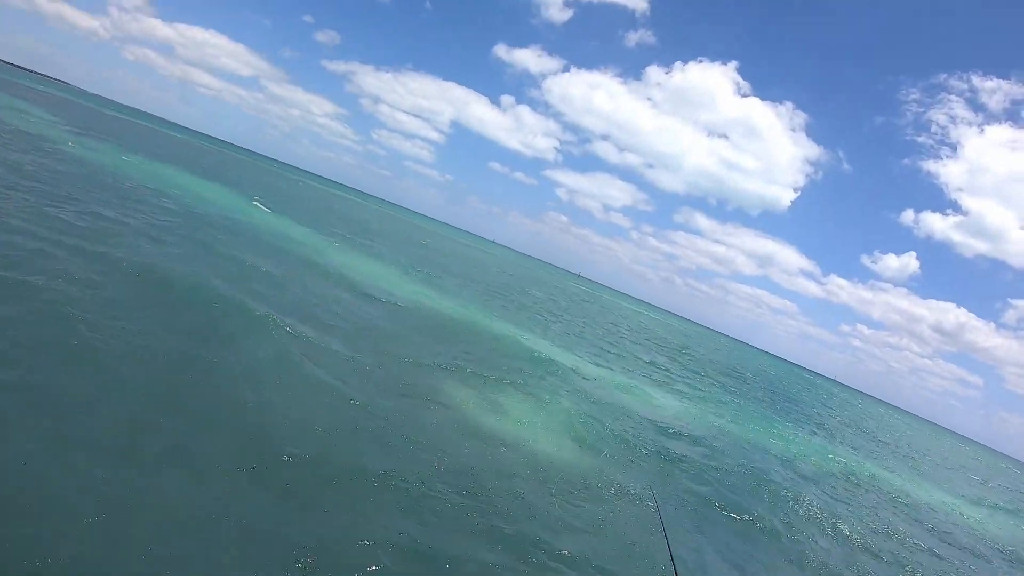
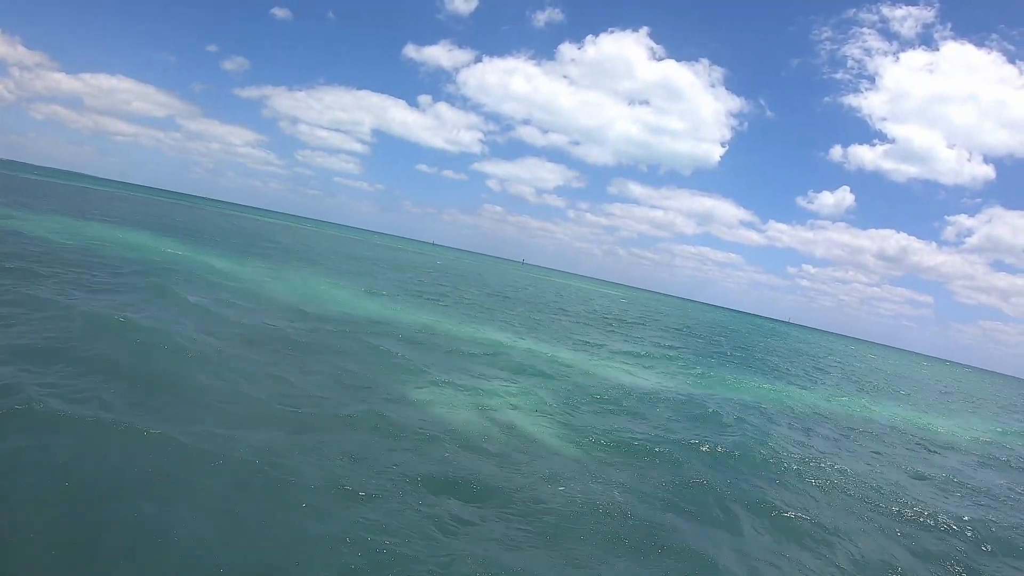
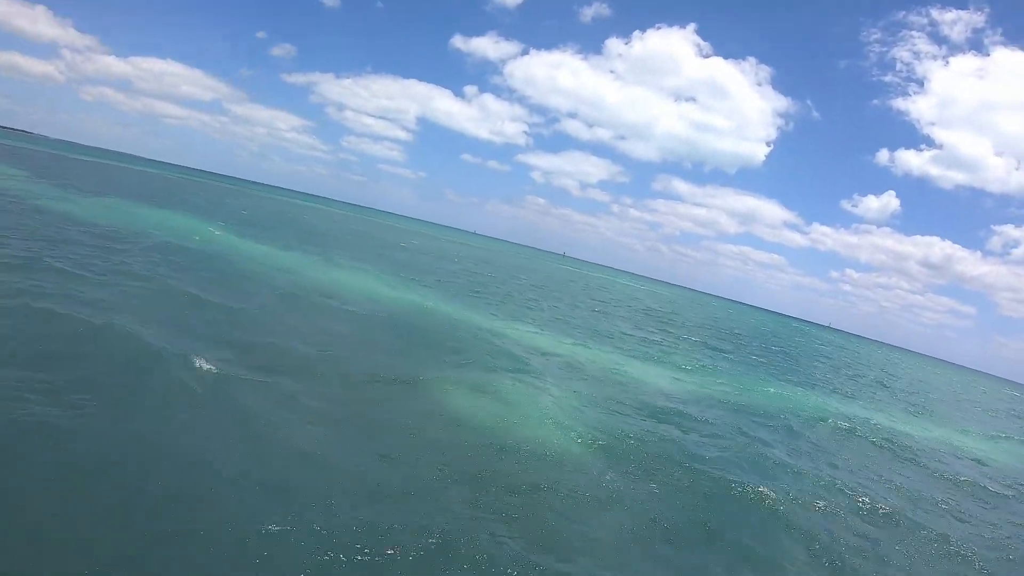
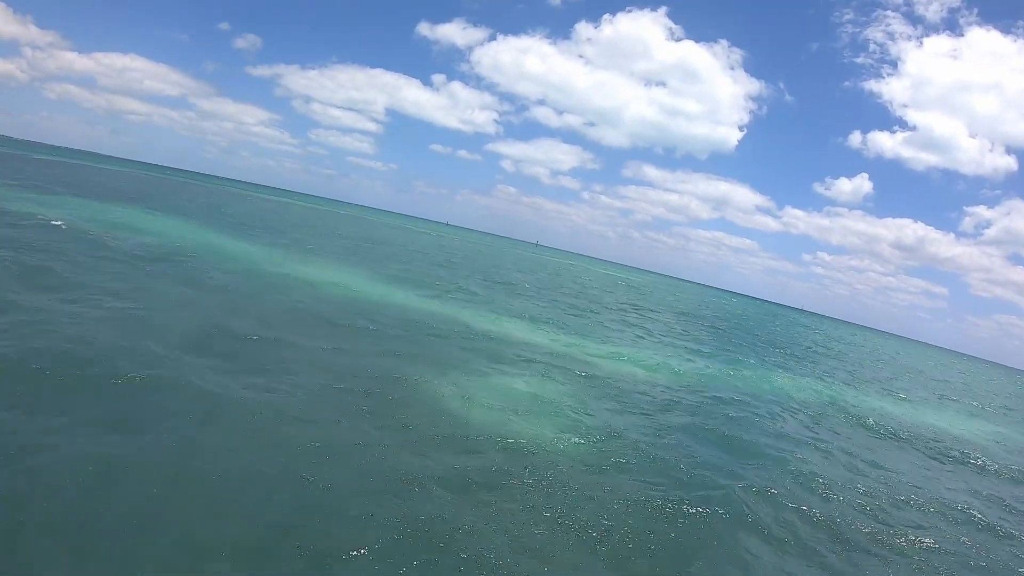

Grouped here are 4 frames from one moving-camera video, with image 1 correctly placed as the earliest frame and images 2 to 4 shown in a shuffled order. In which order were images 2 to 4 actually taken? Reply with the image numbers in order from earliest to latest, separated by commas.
3, 2, 4
